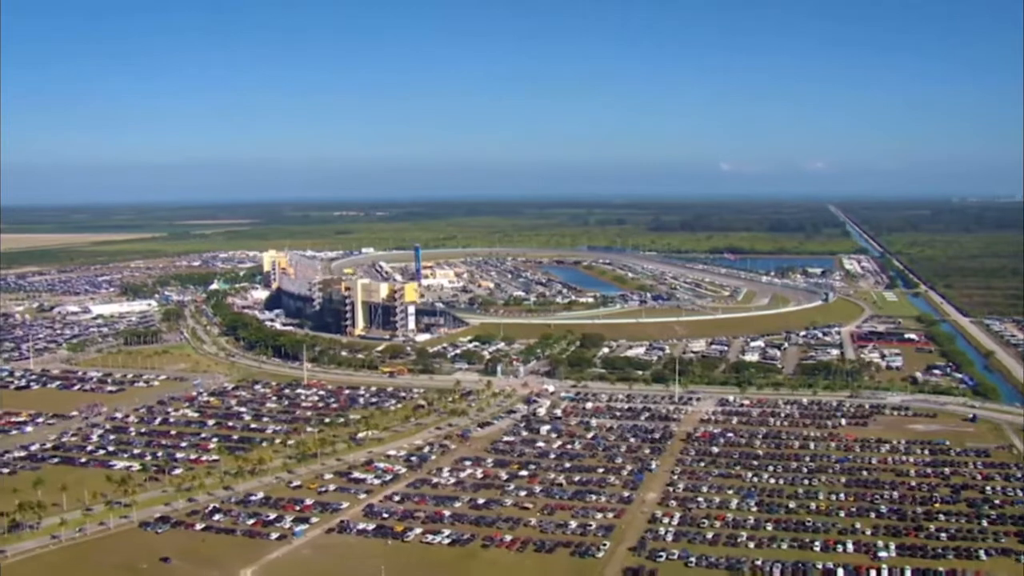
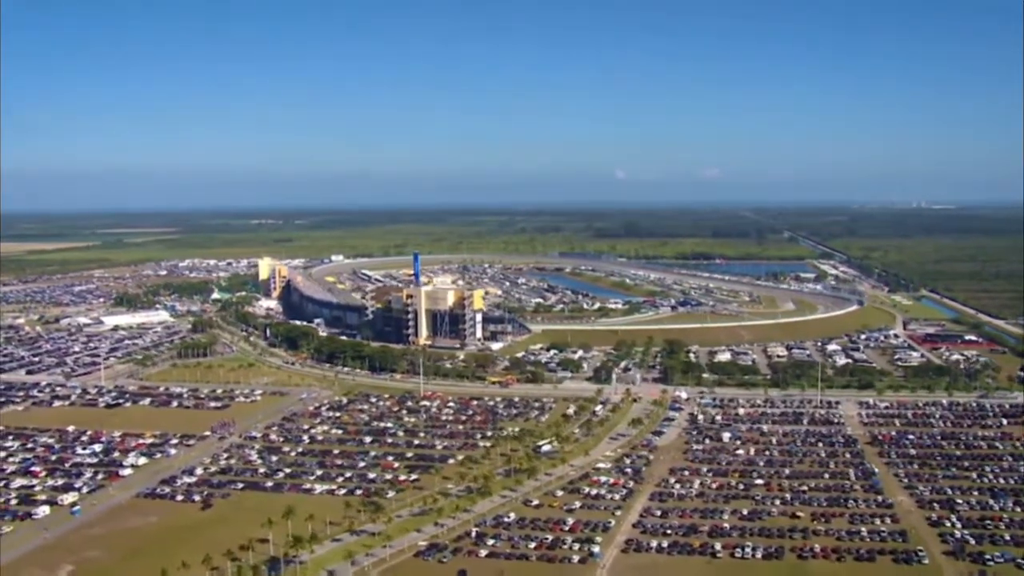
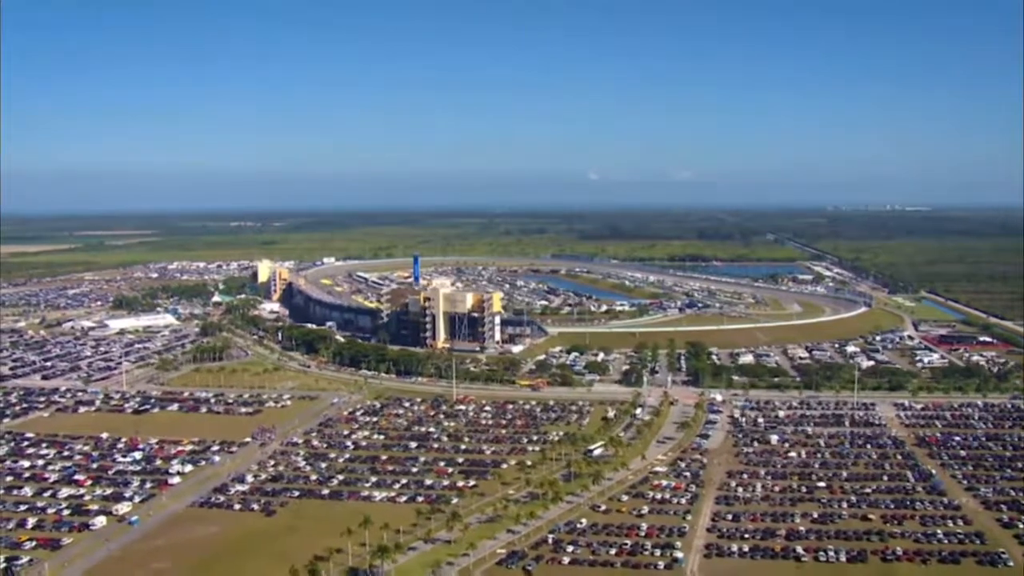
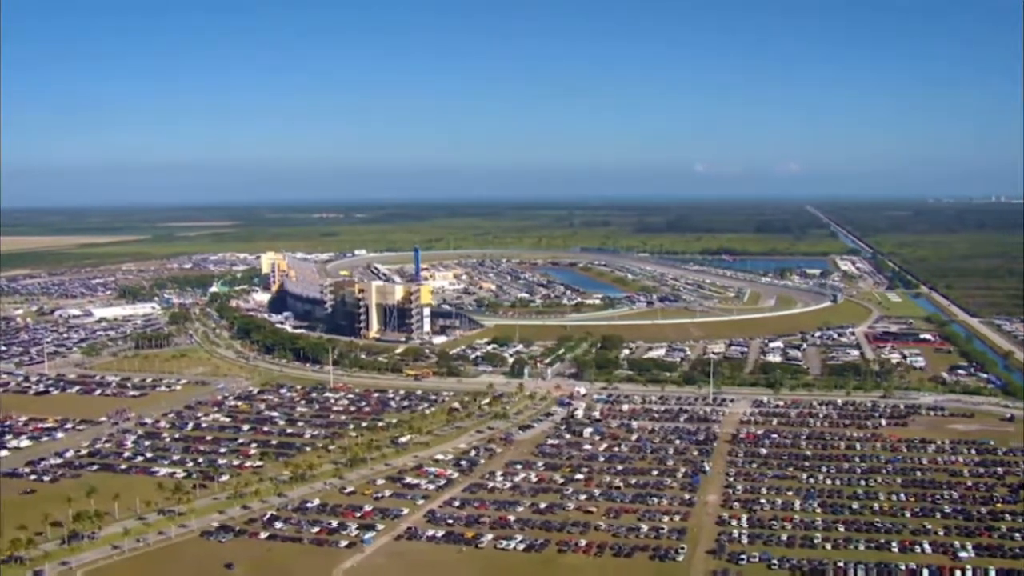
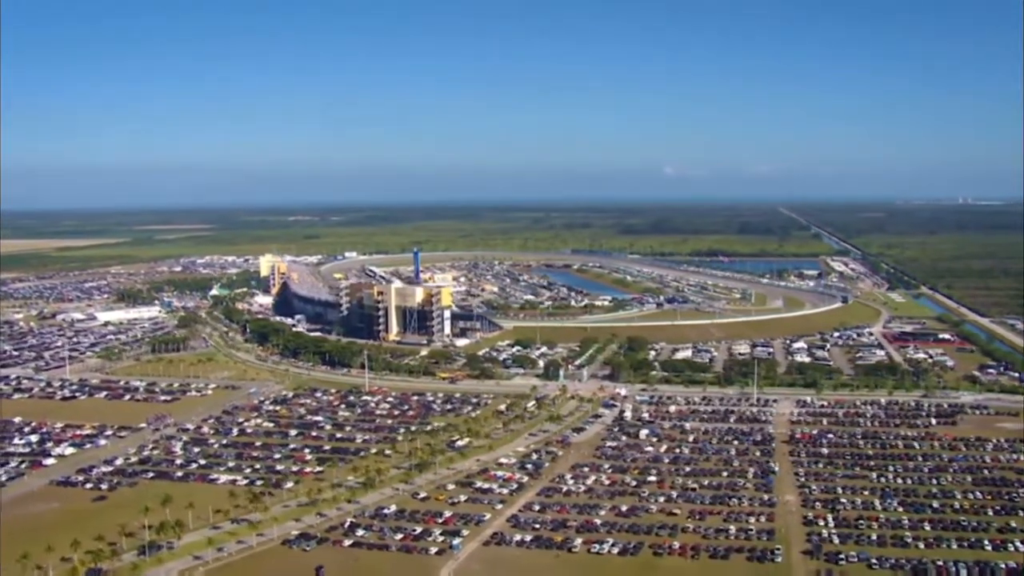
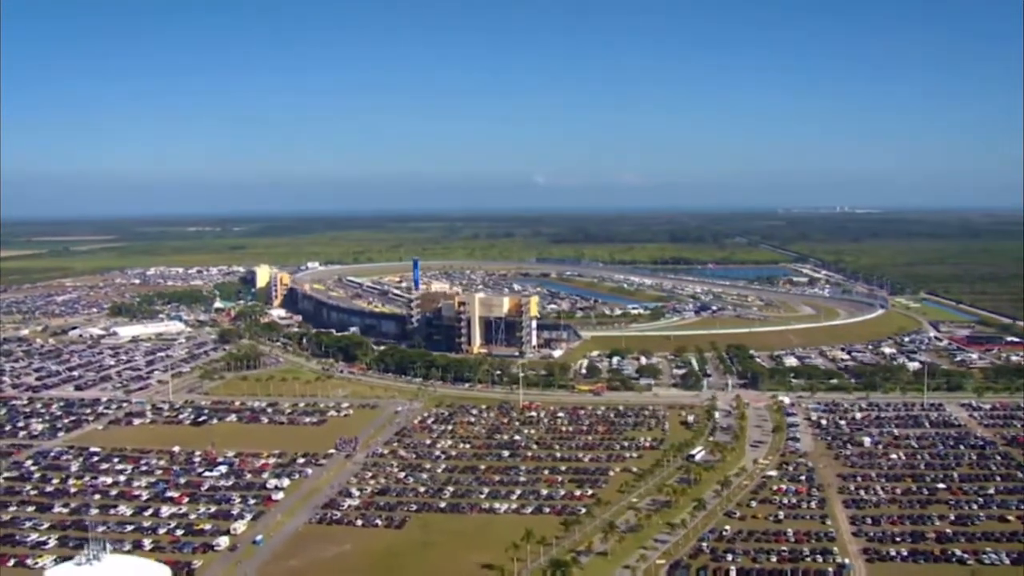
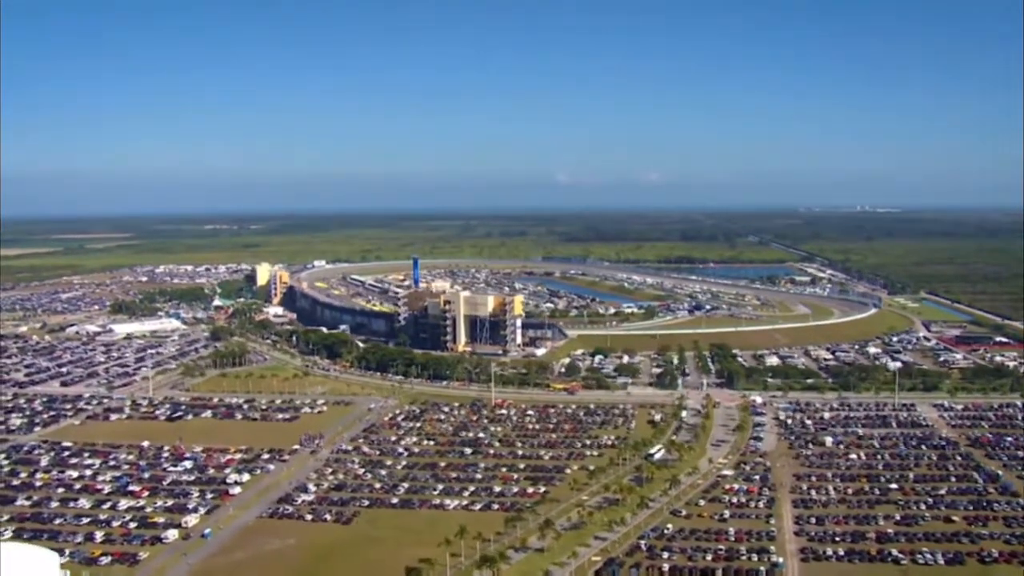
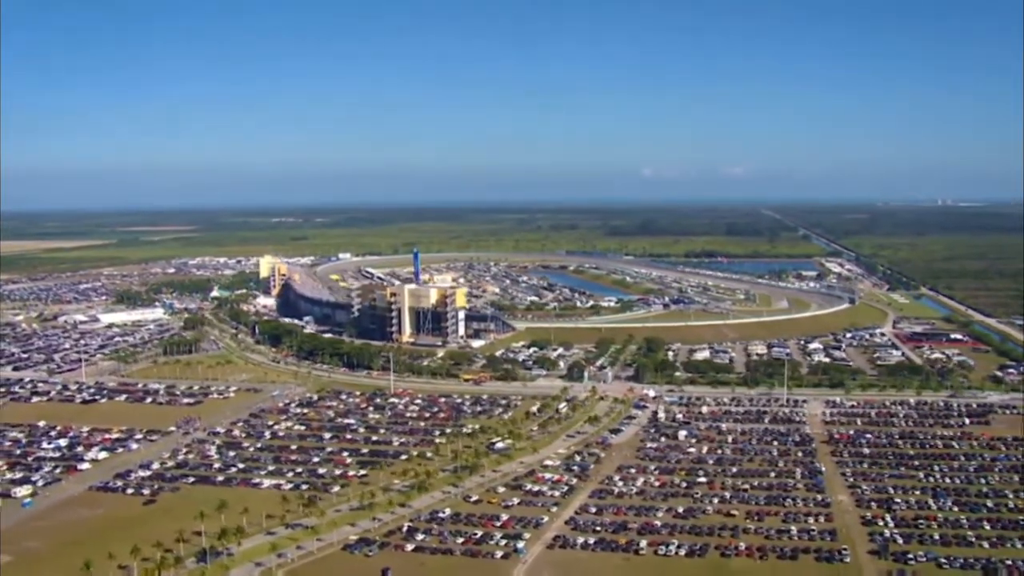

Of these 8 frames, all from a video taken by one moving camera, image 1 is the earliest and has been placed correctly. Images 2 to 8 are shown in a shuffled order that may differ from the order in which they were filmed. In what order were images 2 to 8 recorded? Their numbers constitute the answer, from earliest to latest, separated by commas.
4, 5, 8, 2, 3, 7, 6
